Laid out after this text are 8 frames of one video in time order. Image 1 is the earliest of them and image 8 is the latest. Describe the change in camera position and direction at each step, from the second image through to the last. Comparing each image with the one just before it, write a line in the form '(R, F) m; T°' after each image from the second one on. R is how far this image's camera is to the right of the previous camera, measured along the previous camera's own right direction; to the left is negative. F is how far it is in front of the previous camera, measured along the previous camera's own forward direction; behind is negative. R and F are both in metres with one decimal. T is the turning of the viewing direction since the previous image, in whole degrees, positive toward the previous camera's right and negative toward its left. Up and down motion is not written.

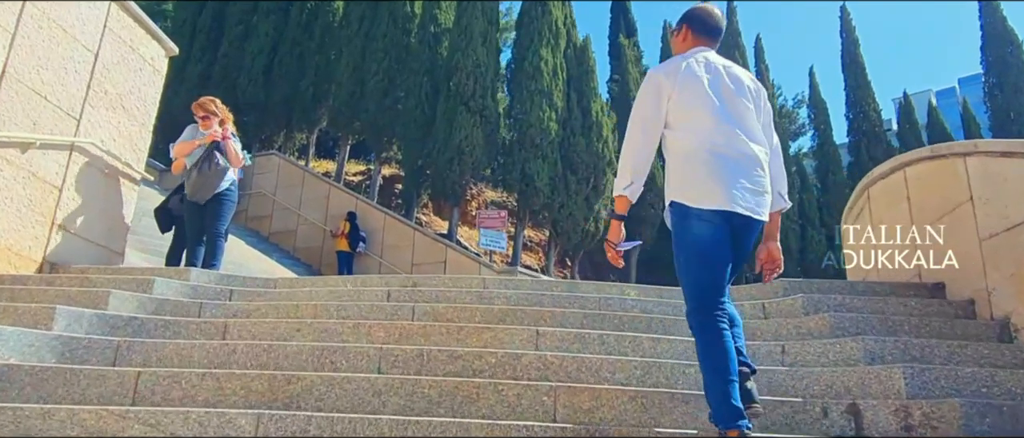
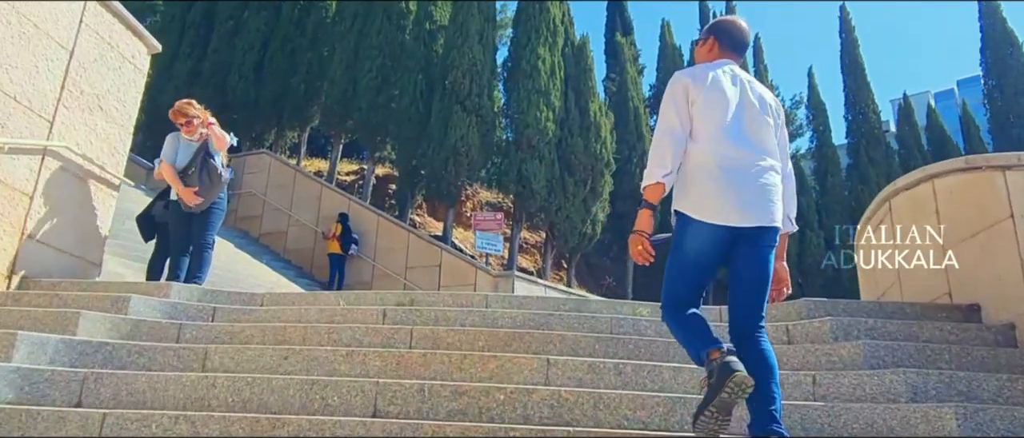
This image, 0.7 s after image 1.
(-0.1, +0.3) m; +1°
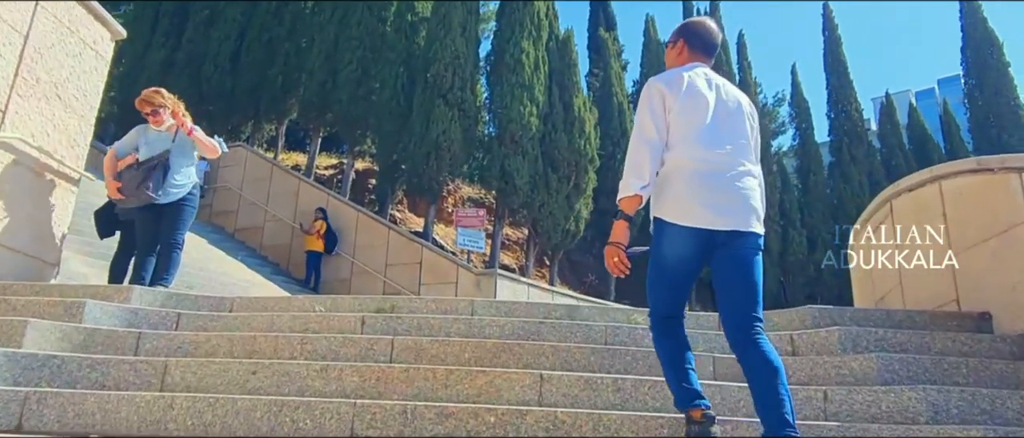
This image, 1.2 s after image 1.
(0.0, +0.2) m; +1°
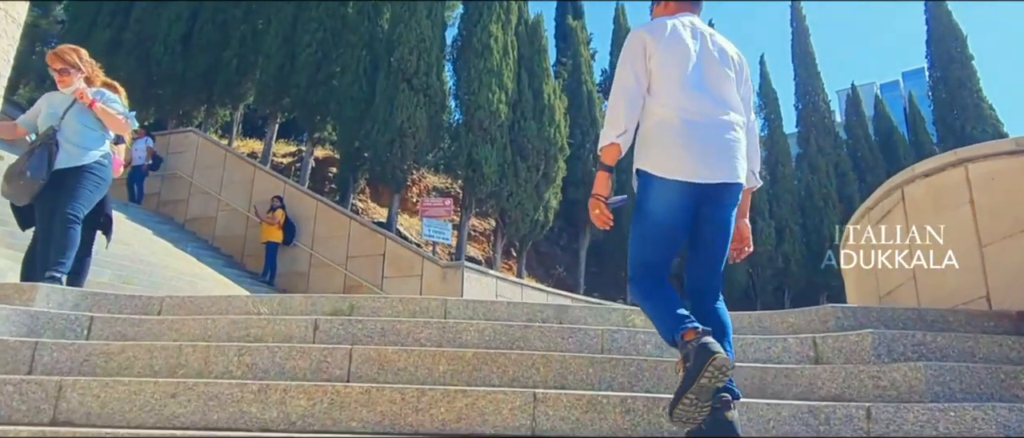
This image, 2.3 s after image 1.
(-0.1, +0.5) m; +3°
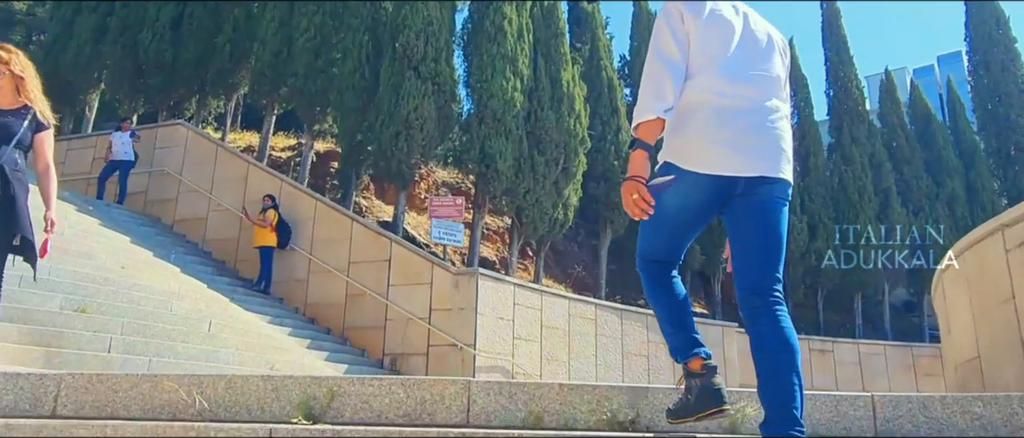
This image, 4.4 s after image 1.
(-0.1, +0.9) m; -1°
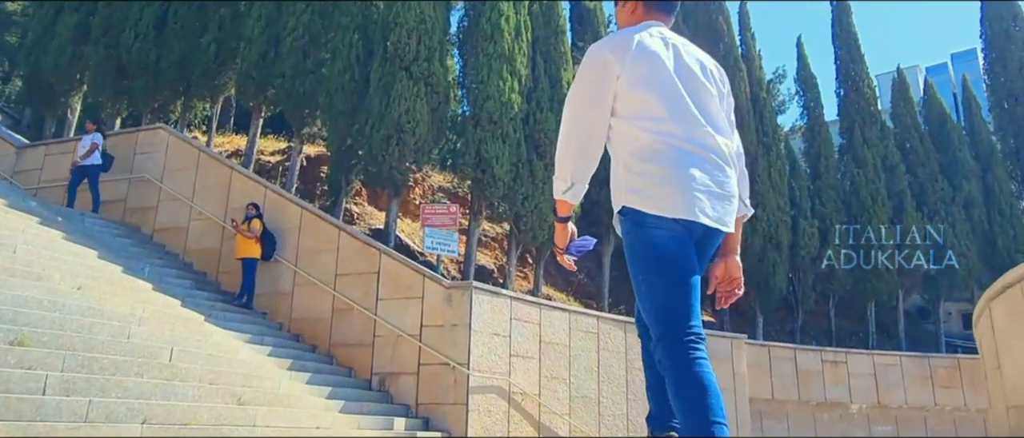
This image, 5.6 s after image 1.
(+0.1, +0.5) m; 0°
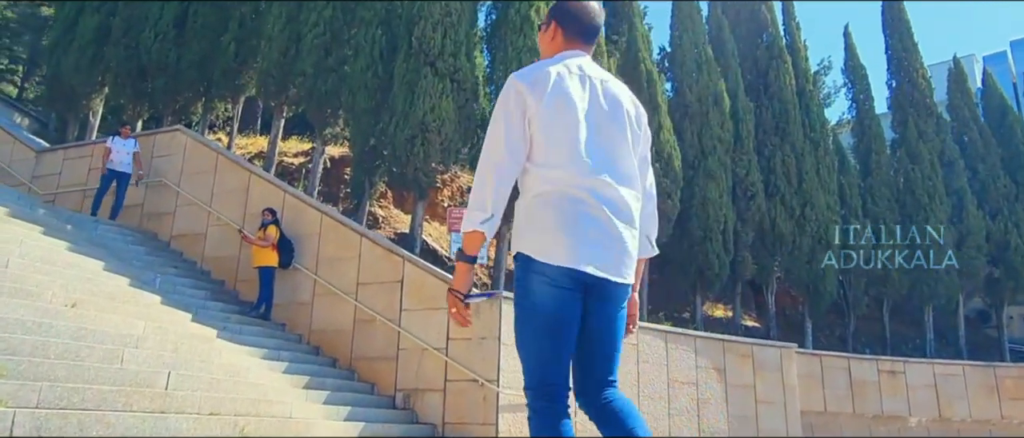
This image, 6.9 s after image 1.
(0.0, +0.6) m; -3°
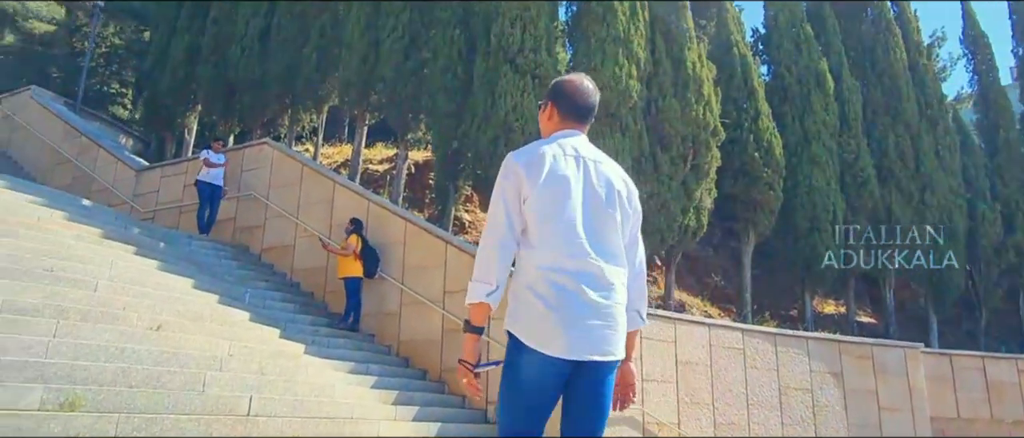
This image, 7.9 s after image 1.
(0.0, +0.4) m; -7°
